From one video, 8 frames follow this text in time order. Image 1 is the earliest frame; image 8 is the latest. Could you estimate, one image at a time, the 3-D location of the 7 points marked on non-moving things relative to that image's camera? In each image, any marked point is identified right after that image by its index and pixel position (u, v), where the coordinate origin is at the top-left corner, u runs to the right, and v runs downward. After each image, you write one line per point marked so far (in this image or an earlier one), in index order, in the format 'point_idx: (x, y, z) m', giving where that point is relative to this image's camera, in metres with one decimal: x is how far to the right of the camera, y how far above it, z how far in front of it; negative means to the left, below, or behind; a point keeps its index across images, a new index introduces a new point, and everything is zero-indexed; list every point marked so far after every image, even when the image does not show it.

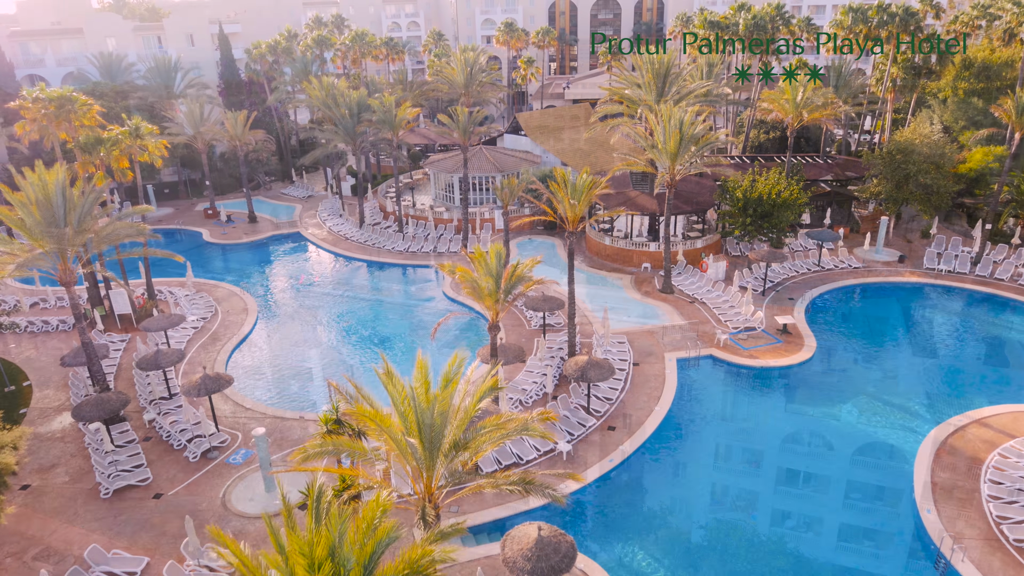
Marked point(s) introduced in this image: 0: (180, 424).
0: (-8.9, -3.6, +17.3) m
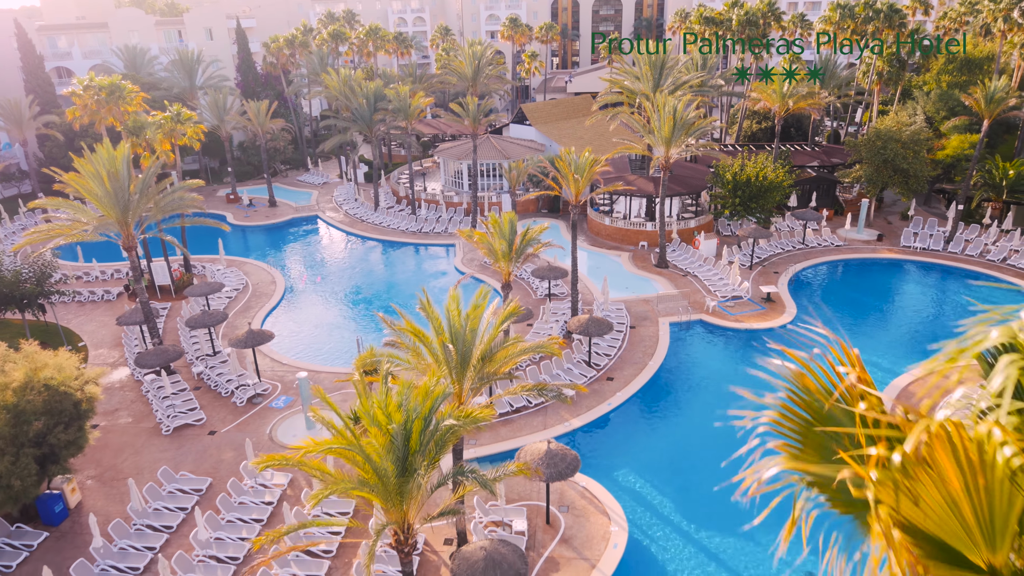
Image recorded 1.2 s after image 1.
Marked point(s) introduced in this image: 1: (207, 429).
0: (-8.6, -2.6, +19.4) m
1: (-8.2, -3.8, +17.4) m
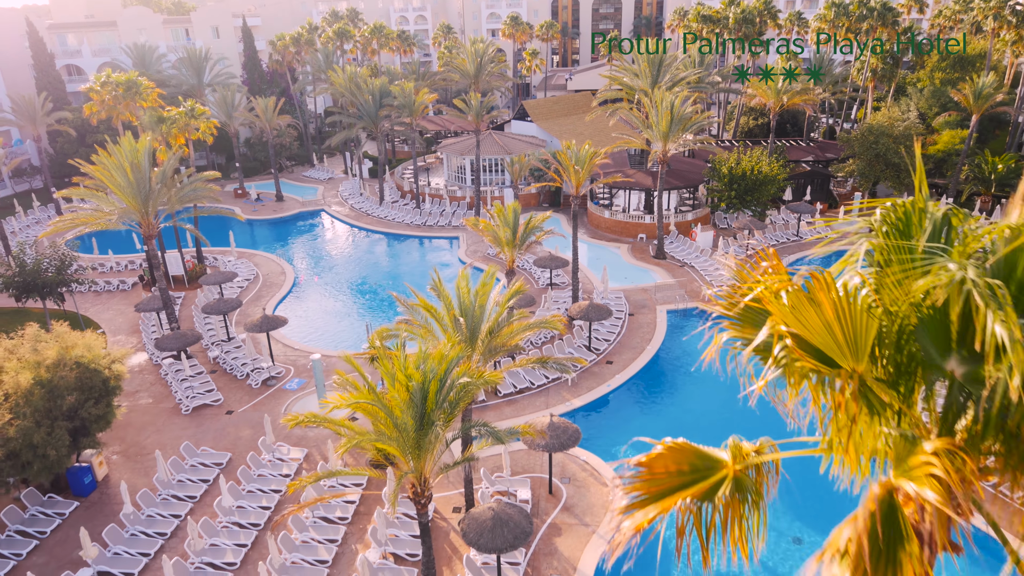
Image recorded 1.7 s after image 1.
0: (-8.5, -2.2, +20.3) m
1: (-8.1, -3.4, +18.2) m
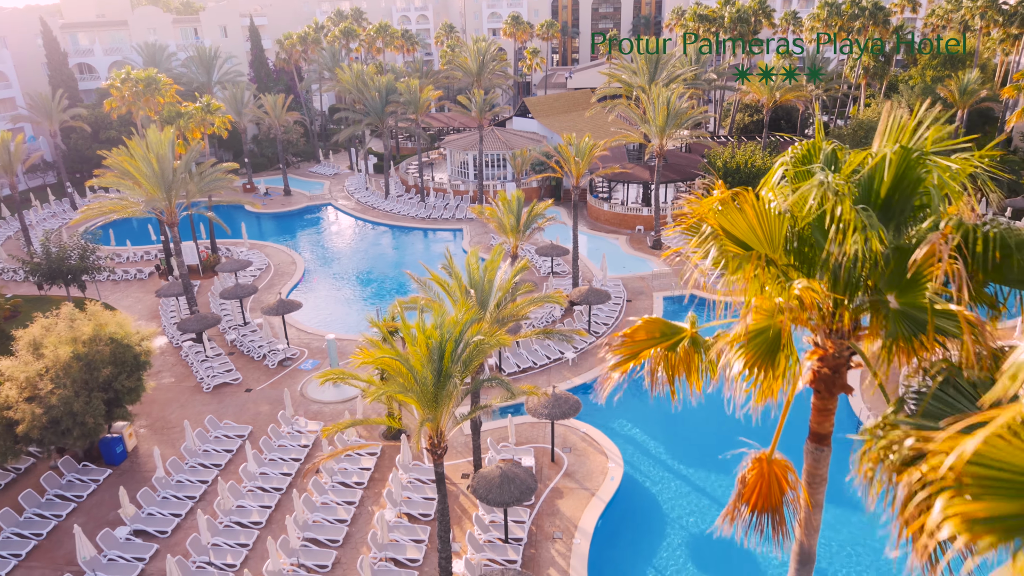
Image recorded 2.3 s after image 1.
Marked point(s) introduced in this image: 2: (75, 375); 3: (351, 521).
0: (-8.4, -1.8, +21.3) m
1: (-8.0, -2.9, +19.2) m
2: (-9.9, -2.0, +14.7) m
3: (-3.5, -5.0, +13.8) m
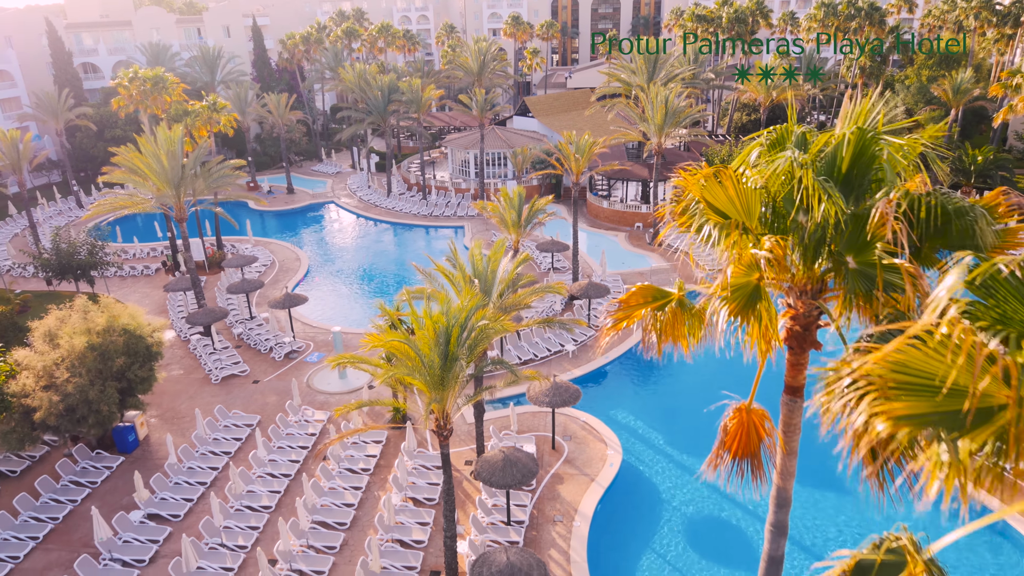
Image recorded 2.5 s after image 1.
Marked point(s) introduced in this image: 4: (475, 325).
0: (-8.3, -1.6, +21.7) m
1: (-7.9, -2.8, +19.7) m
2: (-9.9, -1.8, +15.1) m
3: (-3.4, -4.8, +14.3) m
4: (-0.6, -0.6, +10.4) m
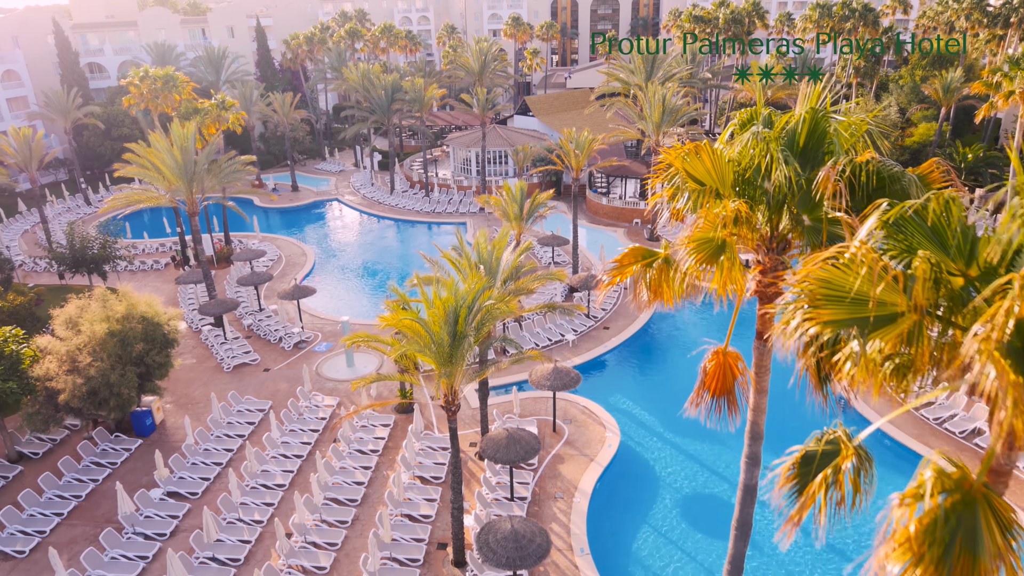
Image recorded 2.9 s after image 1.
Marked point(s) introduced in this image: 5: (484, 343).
0: (-8.3, -1.3, +22.4) m
1: (-7.9, -2.5, +20.3) m
2: (-9.8, -1.5, +15.8) m
3: (-3.3, -4.5, +14.9) m
4: (-0.5, -0.4, +11.1) m
5: (-0.5, -1.1, +12.4) m
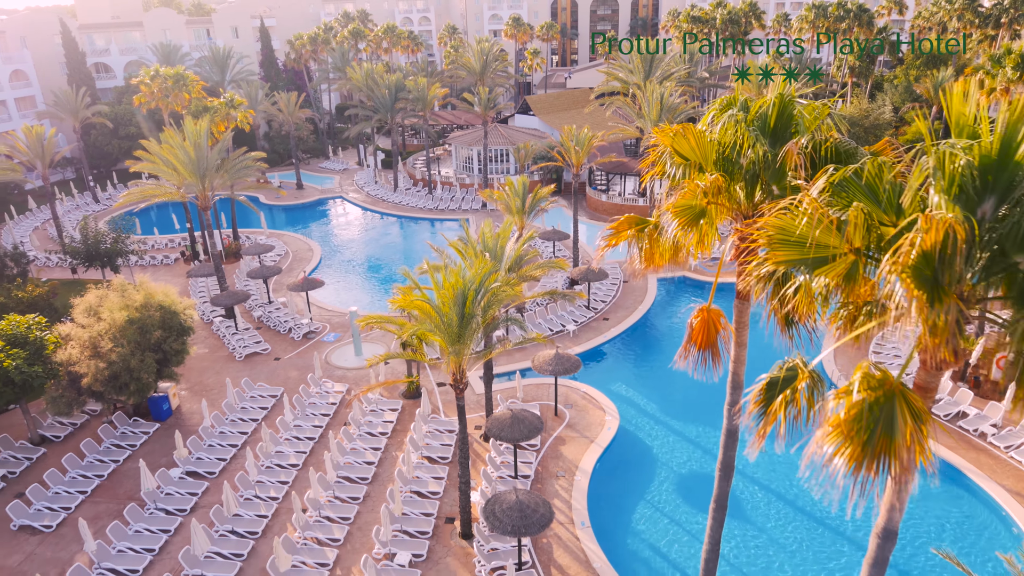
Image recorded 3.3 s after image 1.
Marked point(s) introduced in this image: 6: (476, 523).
0: (-8.2, -1.0, +23.1) m
1: (-7.8, -2.2, +21.0) m
2: (-9.7, -1.2, +16.5) m
3: (-3.3, -4.2, +15.6) m
4: (-0.4, -0.1, +11.8) m
5: (-0.5, -0.8, +13.1) m
6: (-0.7, -4.9, +13.4) m
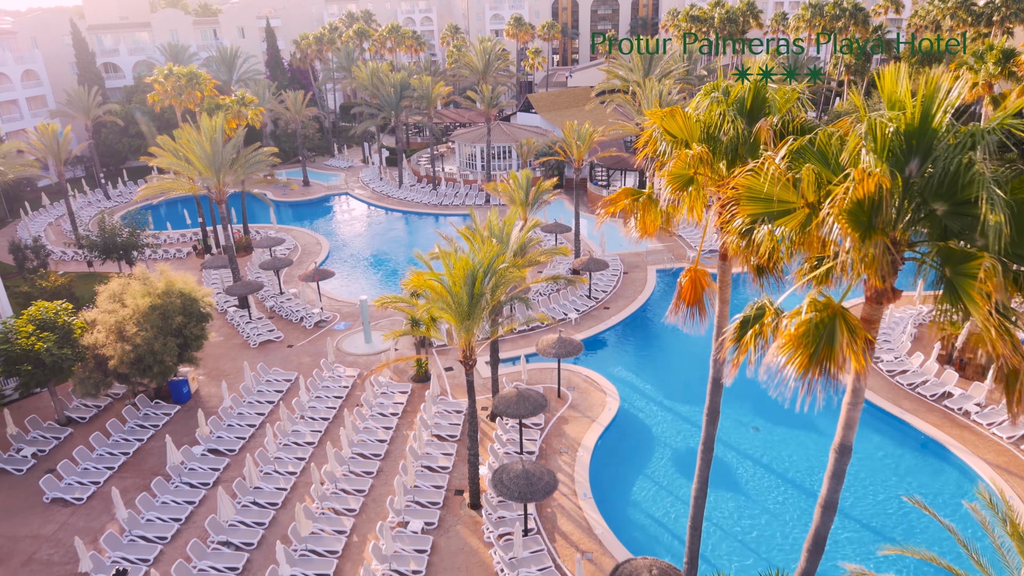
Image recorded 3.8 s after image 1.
0: (-8.1, -0.7, +23.9) m
1: (-7.7, -1.9, +21.8) m
2: (-9.6, -0.9, +17.3) m
3: (-3.1, -3.9, +16.4) m
4: (-0.3, +0.3, +12.6) m
5: (-0.3, -0.4, +13.9) m
6: (-0.6, -4.5, +14.2) m
